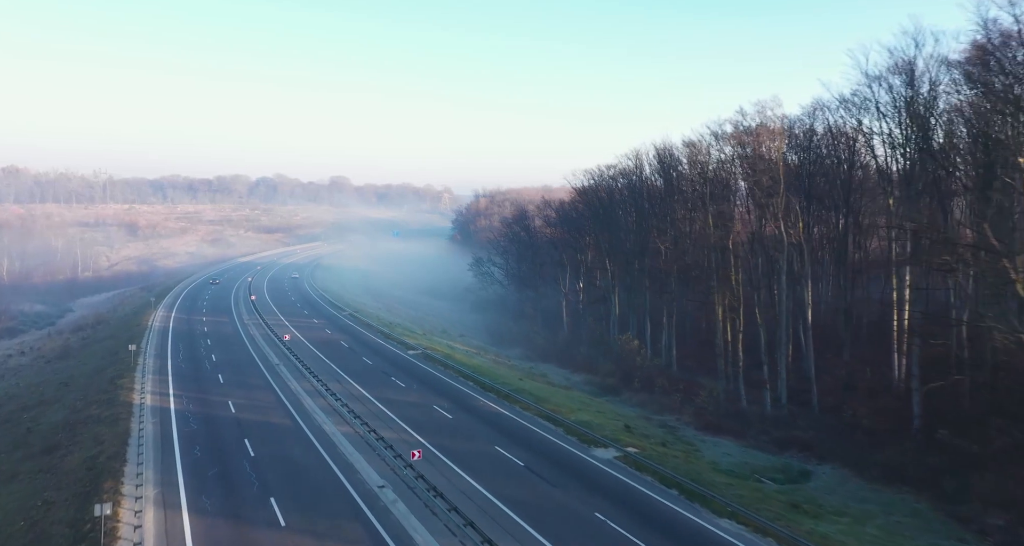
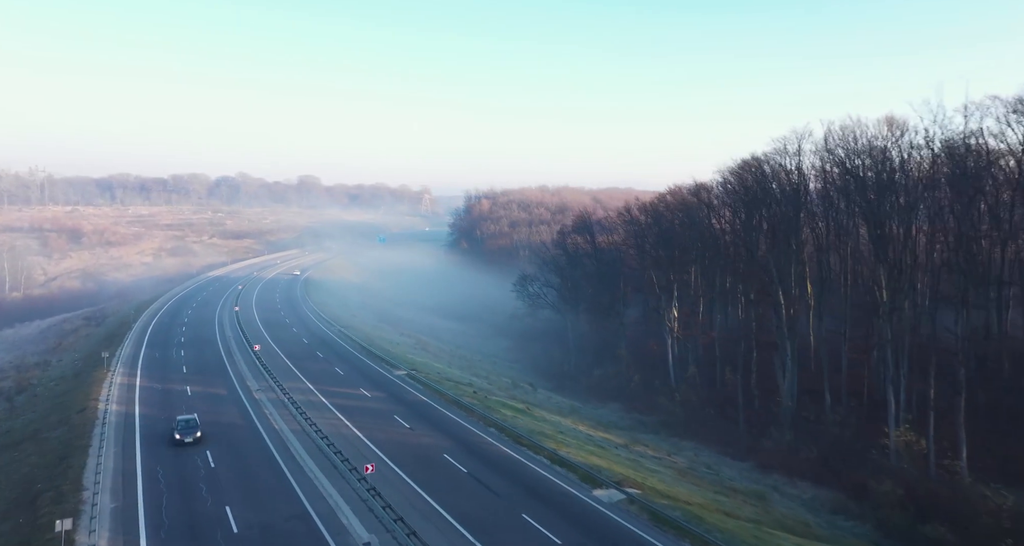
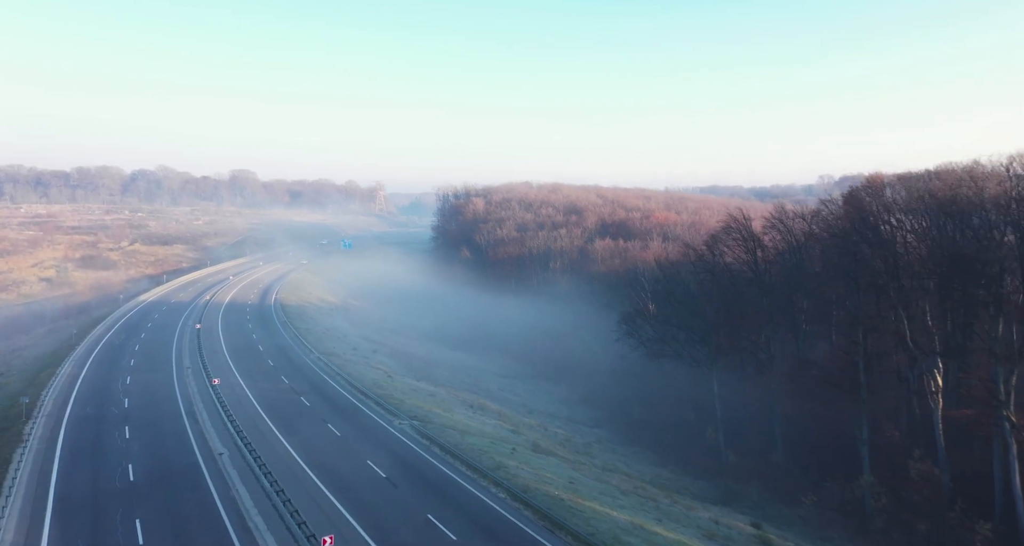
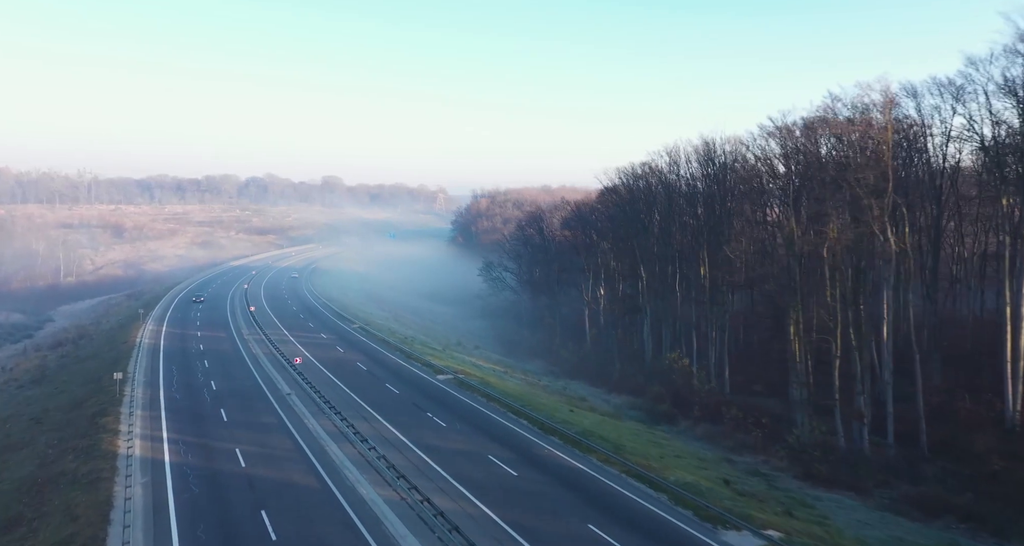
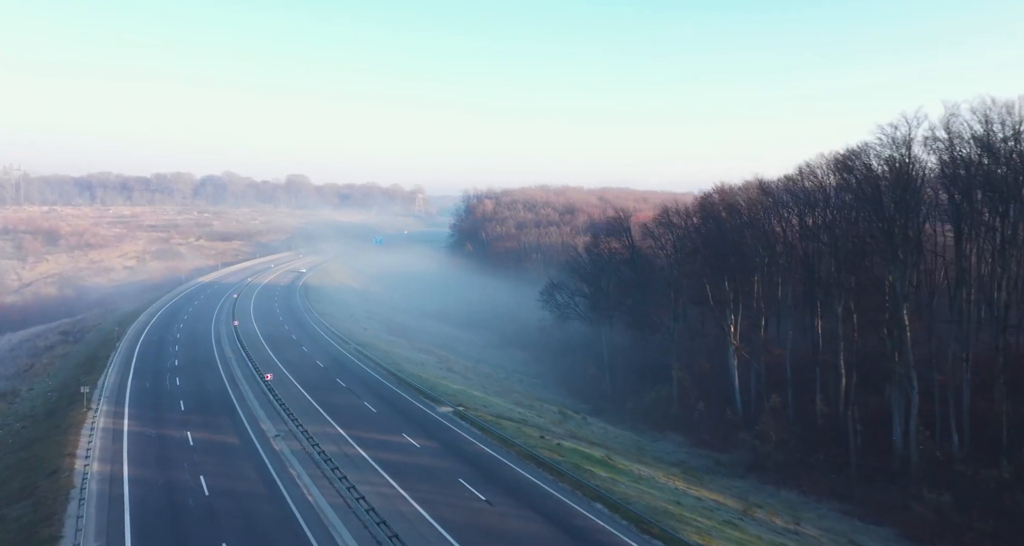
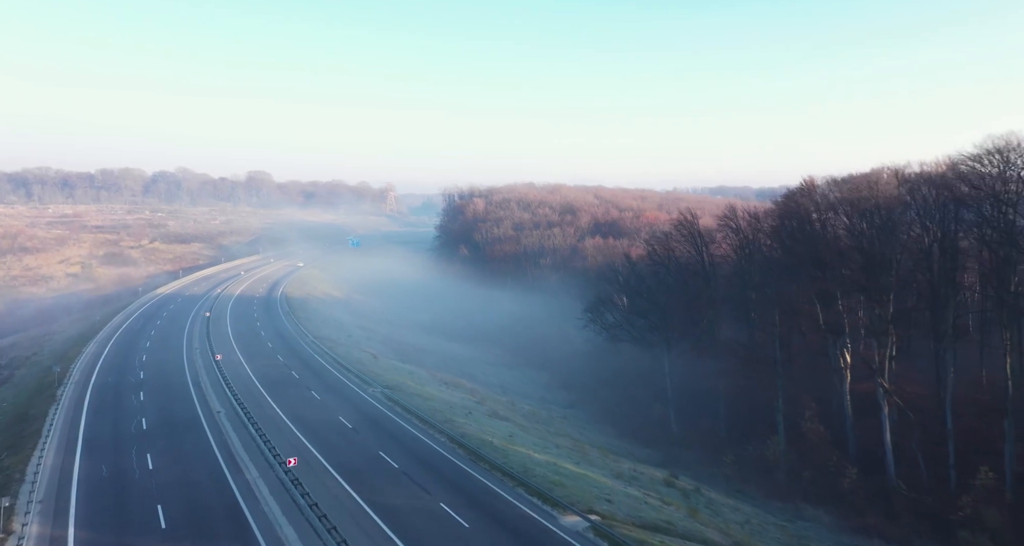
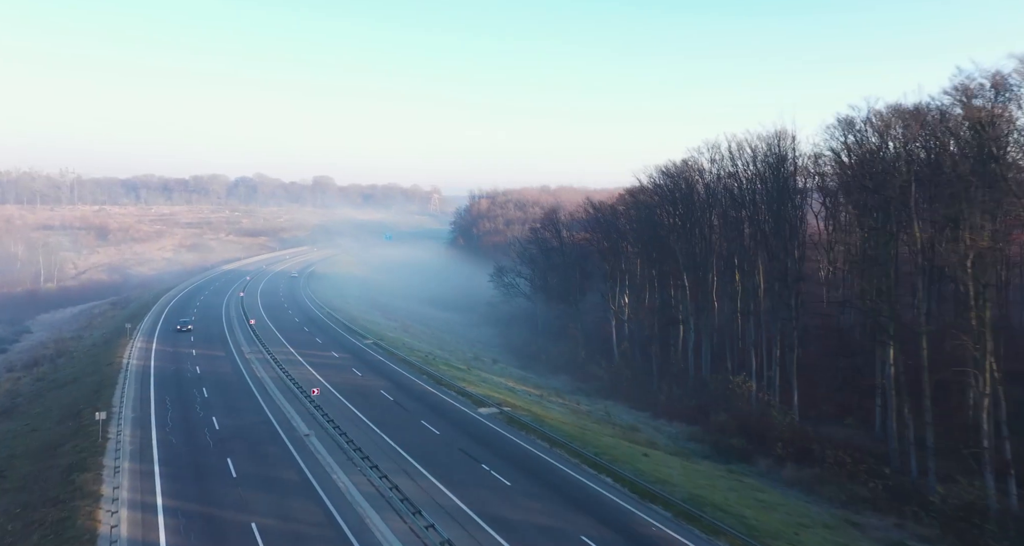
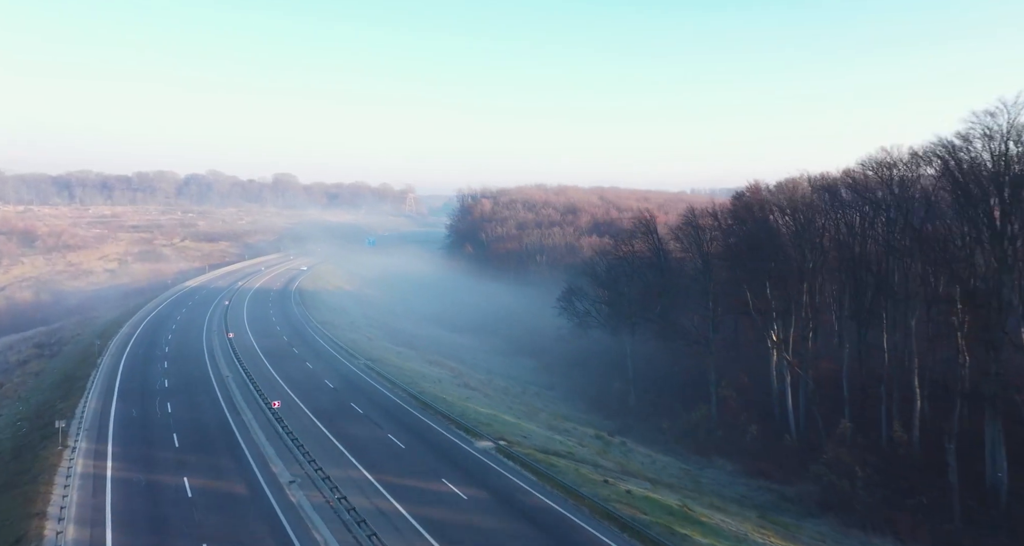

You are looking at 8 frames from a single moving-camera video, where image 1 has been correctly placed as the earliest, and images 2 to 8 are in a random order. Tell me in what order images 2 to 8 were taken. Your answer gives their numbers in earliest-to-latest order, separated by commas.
4, 7, 2, 5, 8, 6, 3
